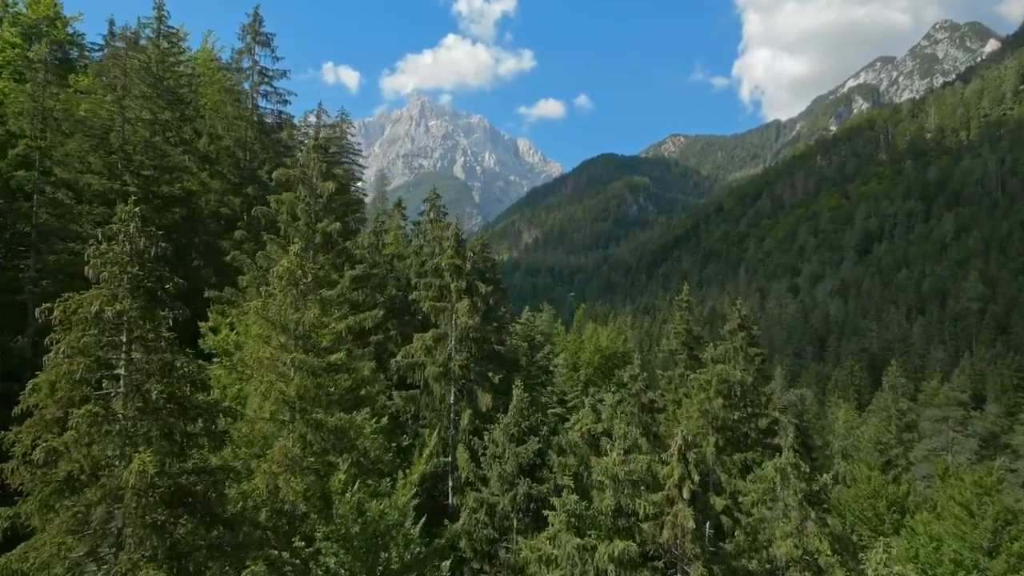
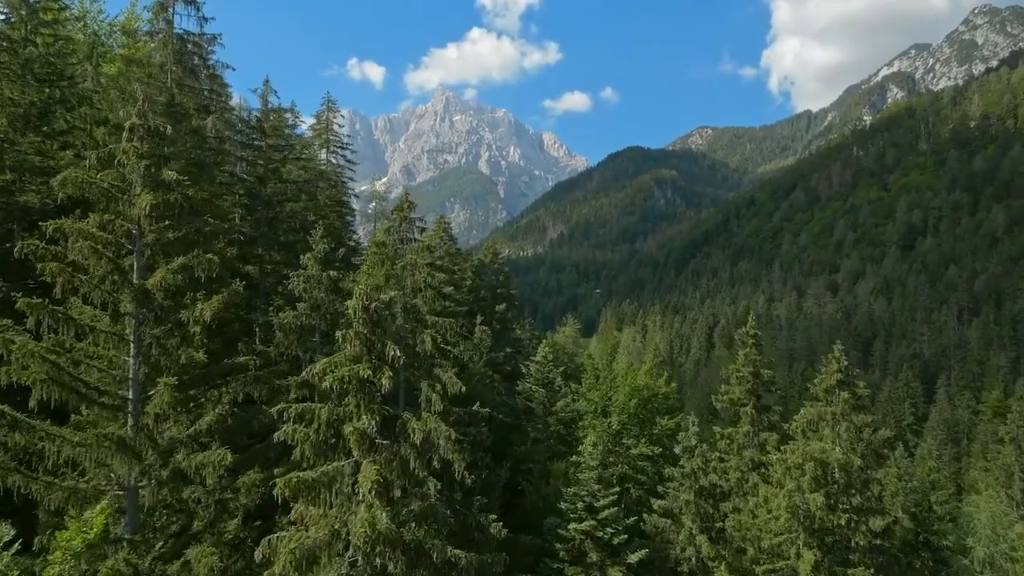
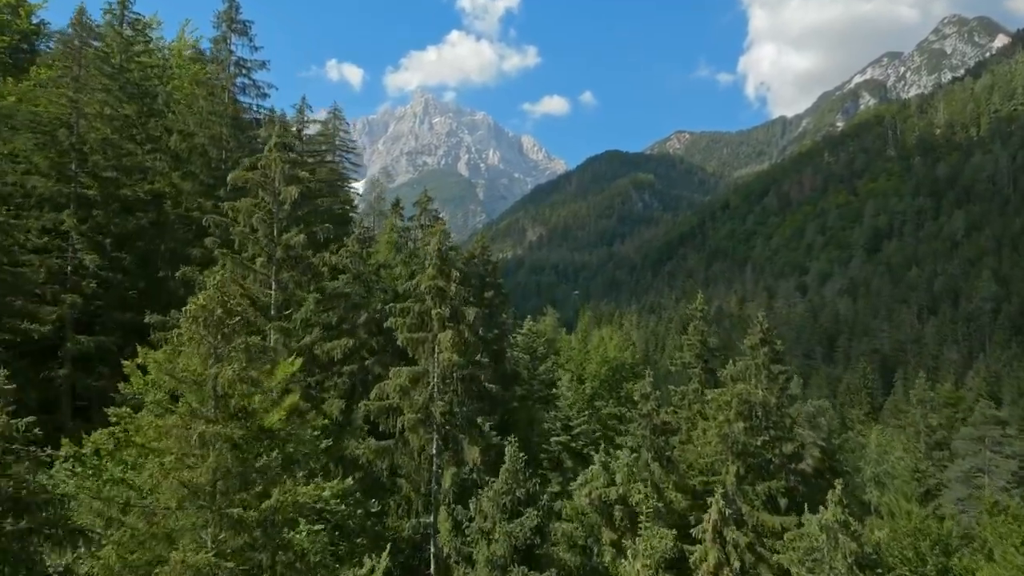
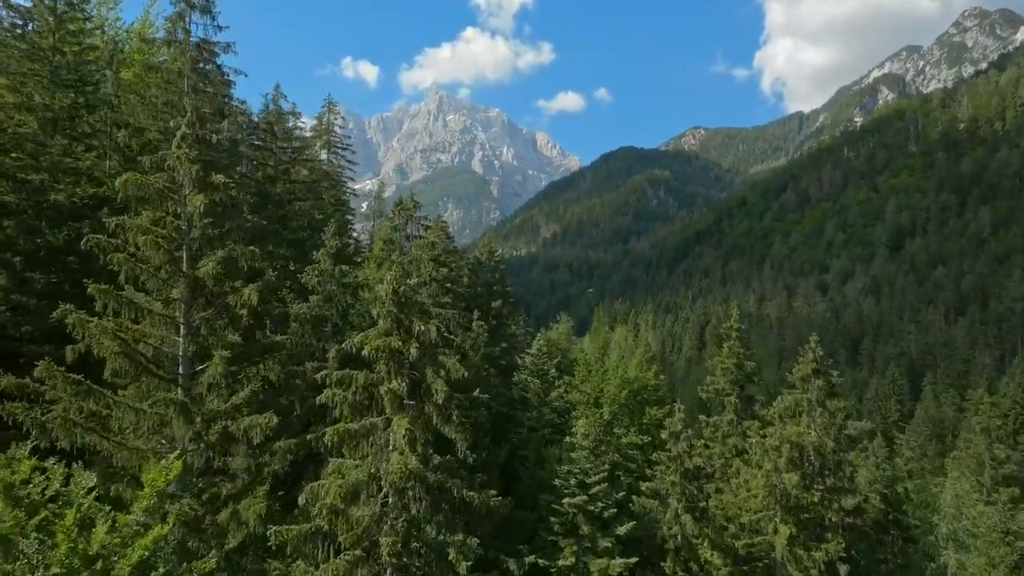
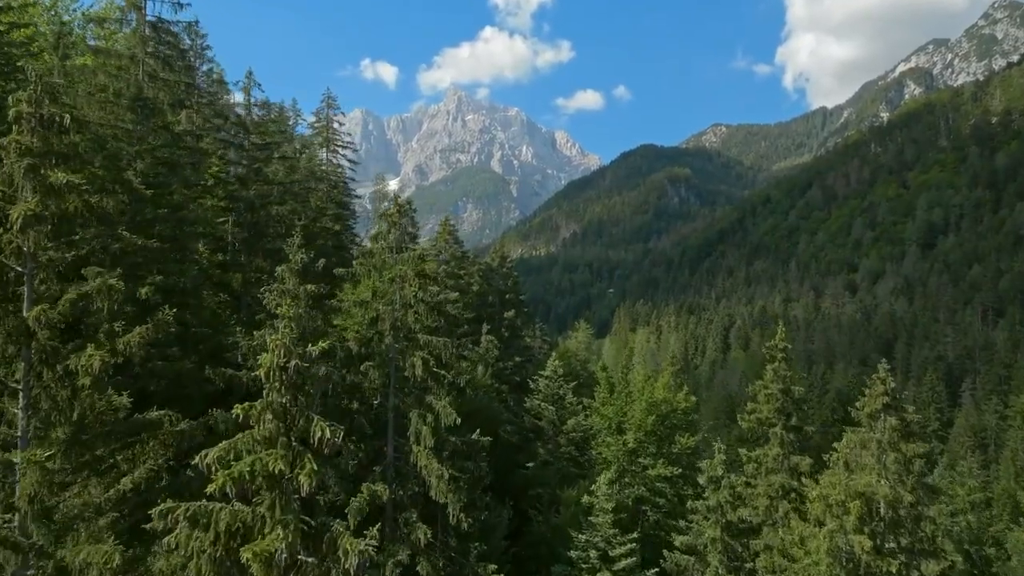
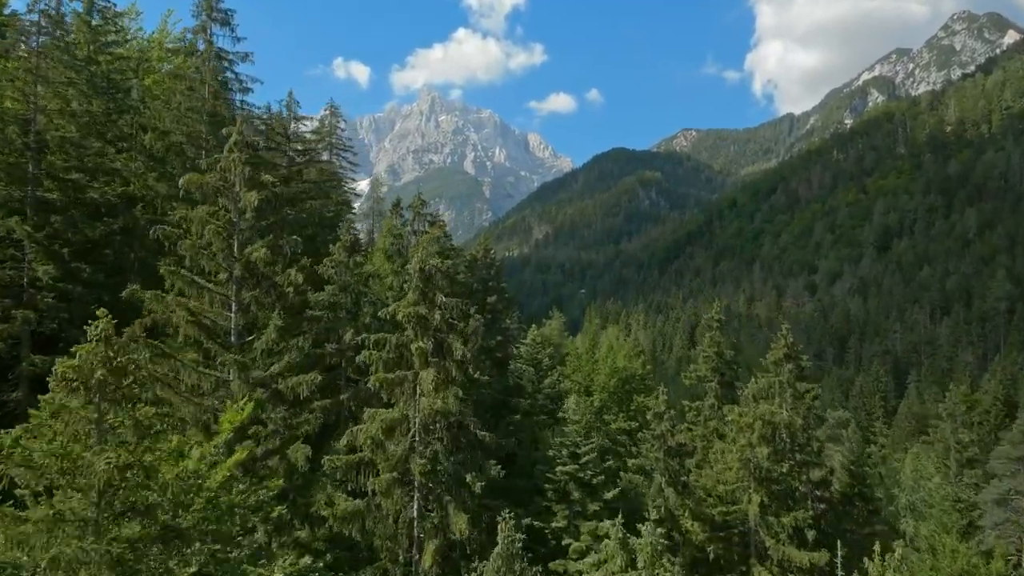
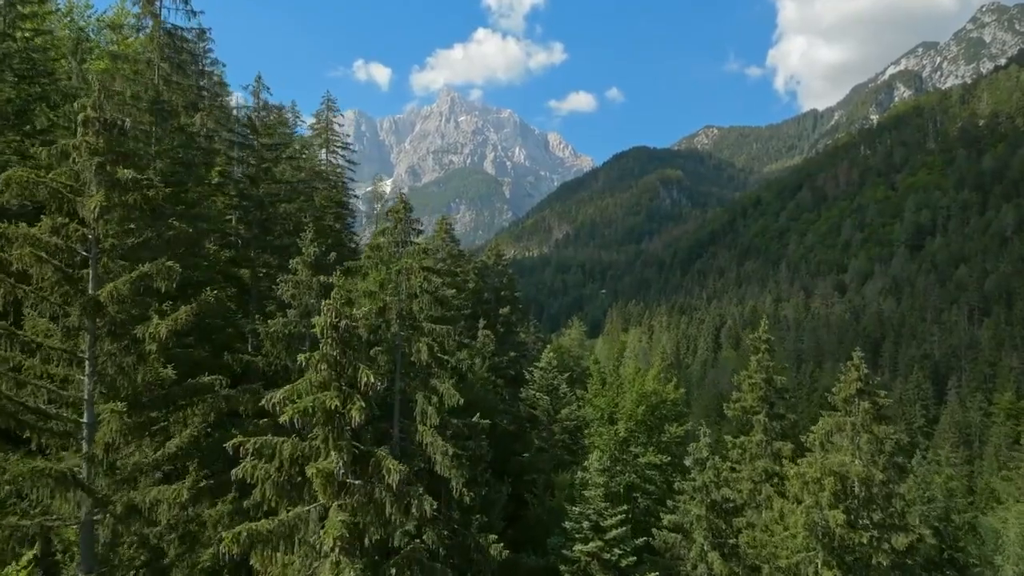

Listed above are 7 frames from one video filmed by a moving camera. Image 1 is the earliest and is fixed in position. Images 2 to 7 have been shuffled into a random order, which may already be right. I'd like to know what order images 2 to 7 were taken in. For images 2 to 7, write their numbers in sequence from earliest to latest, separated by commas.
3, 6, 4, 2, 7, 5
